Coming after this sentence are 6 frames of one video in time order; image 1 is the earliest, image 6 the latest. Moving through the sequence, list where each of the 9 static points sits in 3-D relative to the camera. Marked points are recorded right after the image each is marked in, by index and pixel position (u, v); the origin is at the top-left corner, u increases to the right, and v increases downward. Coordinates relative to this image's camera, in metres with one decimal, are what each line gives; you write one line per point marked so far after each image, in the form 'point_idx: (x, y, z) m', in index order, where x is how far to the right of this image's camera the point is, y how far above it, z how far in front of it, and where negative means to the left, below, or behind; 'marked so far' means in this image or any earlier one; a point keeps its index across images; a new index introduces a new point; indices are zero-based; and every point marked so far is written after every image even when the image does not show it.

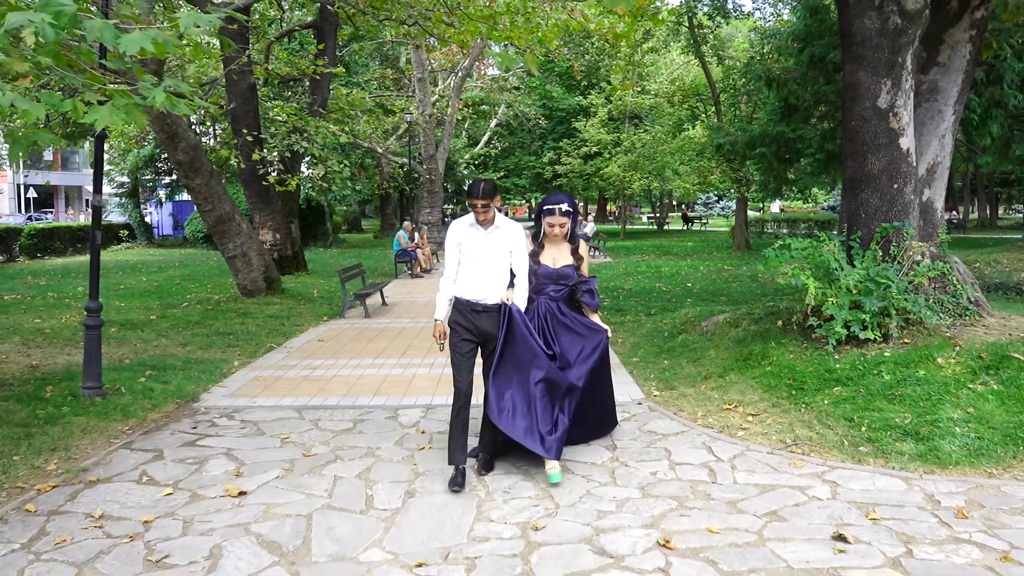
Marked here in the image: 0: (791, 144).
0: (+4.7, +2.4, +14.2) m
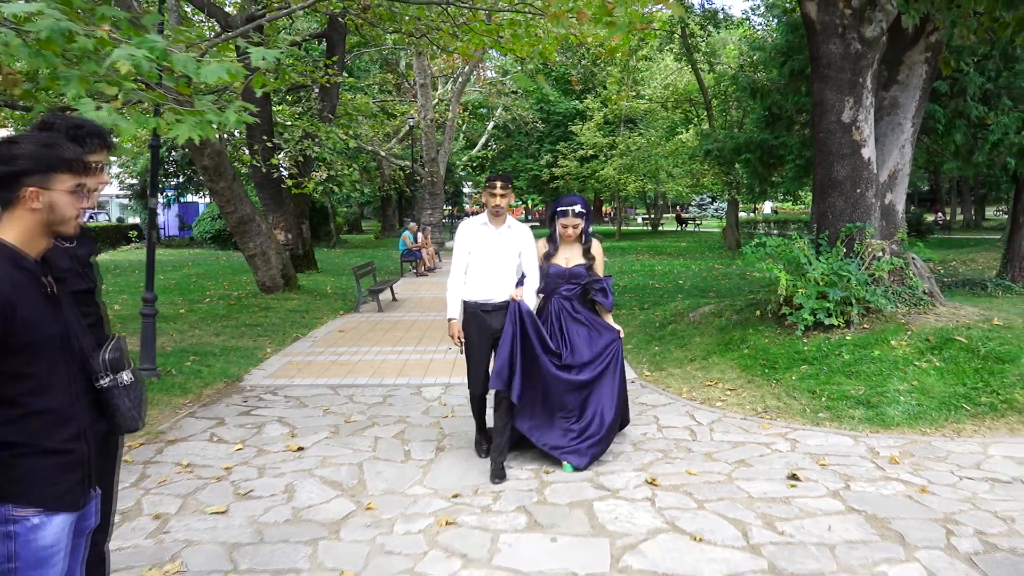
0: (+4.7, +2.4, +15.1) m
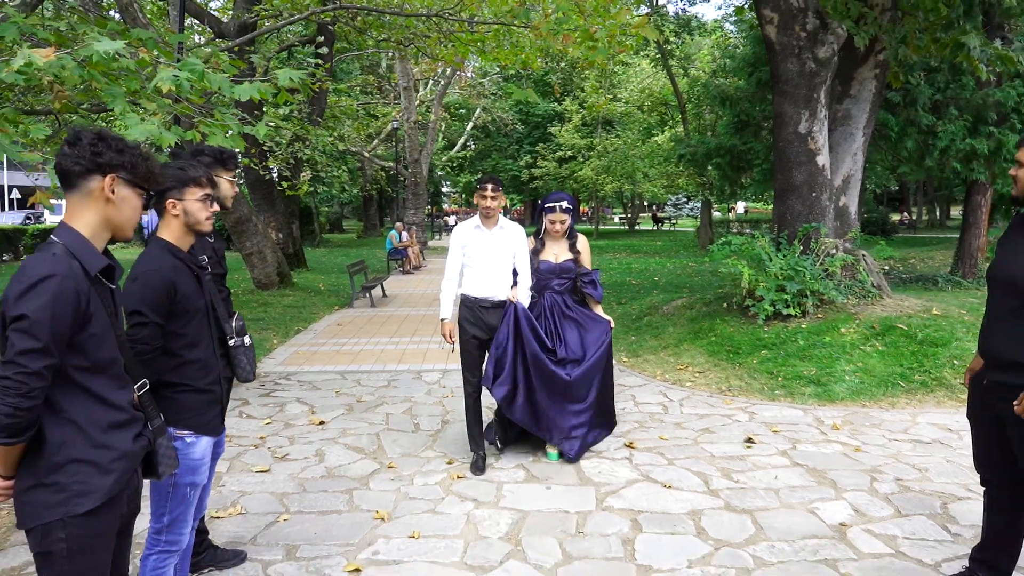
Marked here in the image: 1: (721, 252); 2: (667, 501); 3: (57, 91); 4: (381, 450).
0: (+4.4, +2.5, +15.9) m
1: (+2.1, +0.4, +8.2) m
2: (+0.8, -1.1, +4.3) m
3: (-3.2, +1.4, +5.9) m
4: (-0.8, -1.0, +5.3) m
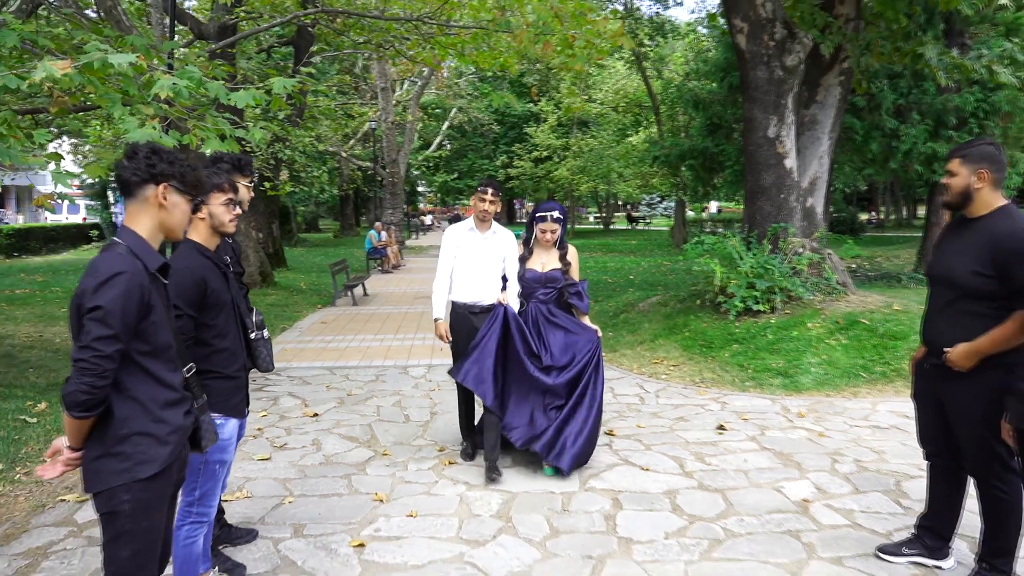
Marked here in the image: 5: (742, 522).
0: (+4.0, +2.6, +16.4) m
1: (+1.9, +0.4, +8.6) m
2: (+0.7, -1.1, +4.6) m
3: (-3.3, +1.4, +6.1) m
4: (-0.9, -1.0, +5.6) m
5: (+1.1, -1.1, +4.0) m
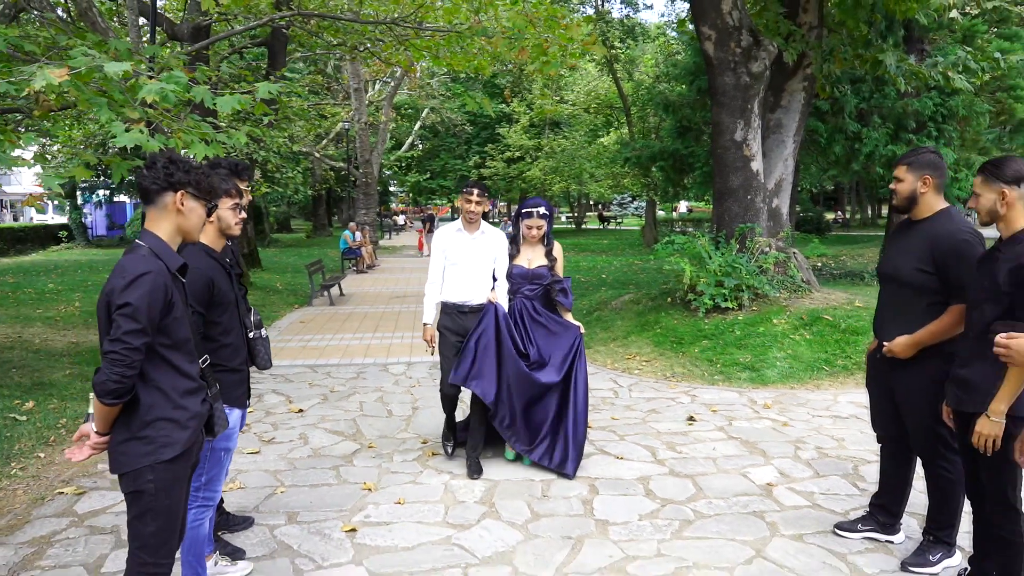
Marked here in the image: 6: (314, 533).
0: (+3.5, +2.6, +16.7) m
1: (+1.6, +0.4, +8.9) m
2: (+0.6, -1.1, +4.9) m
3: (-3.5, +1.4, +6.2) m
4: (-1.1, -1.0, +5.8) m
5: (+1.0, -1.1, +4.3) m
6: (-0.9, -1.2, +4.0) m
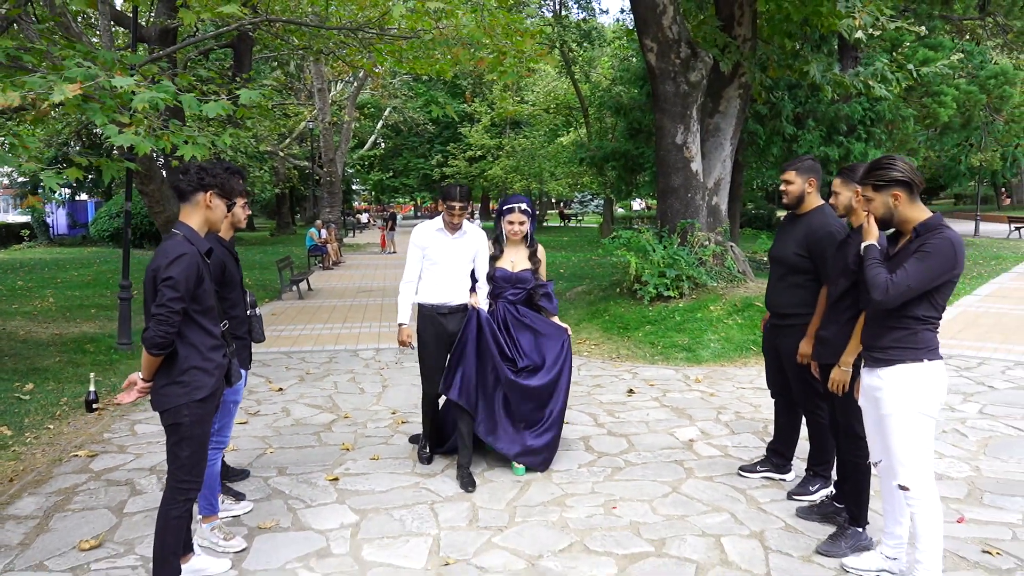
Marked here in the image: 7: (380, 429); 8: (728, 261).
0: (+2.7, +2.7, +17.6) m
1: (+1.2, +0.5, +9.7) m
2: (+0.4, -1.0, +5.7) m
3: (-3.9, +1.5, +6.8) m
4: (-1.4, -0.9, +6.5) m
5: (+0.8, -1.0, +5.1) m
6: (-1.2, -1.1, +4.7) m
7: (-0.9, -1.0, +5.8) m
8: (+2.6, +0.3, +10.0) m
